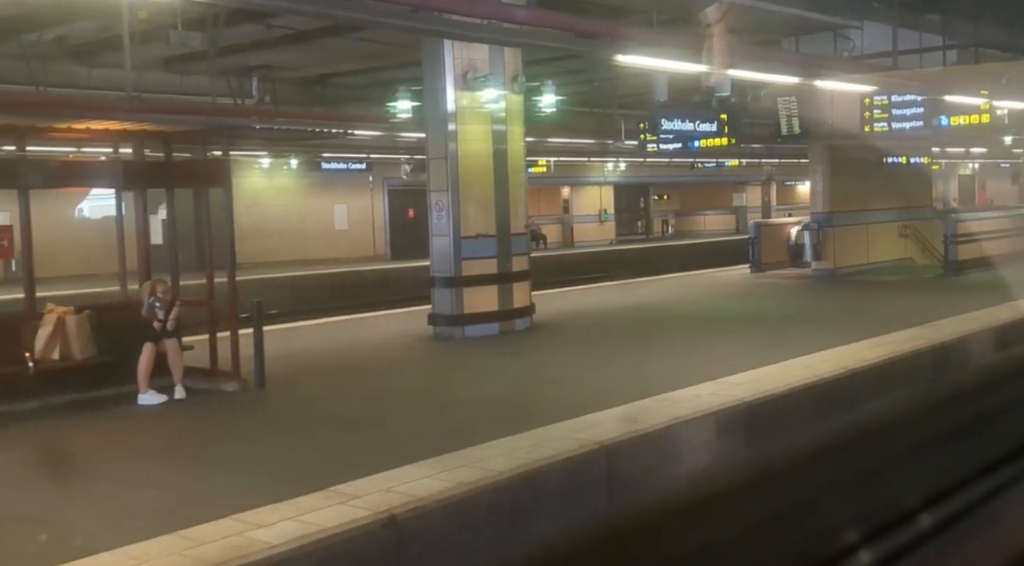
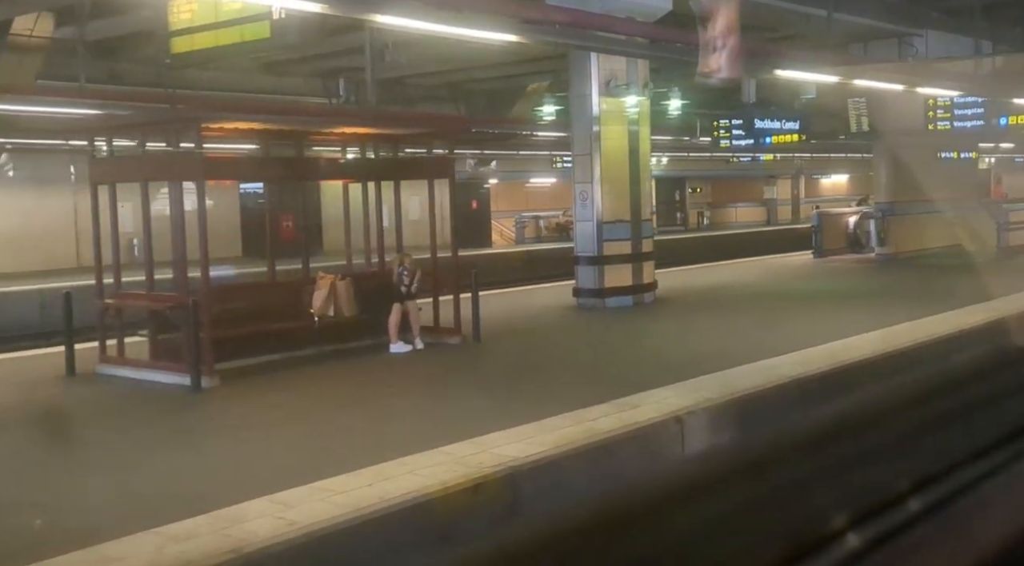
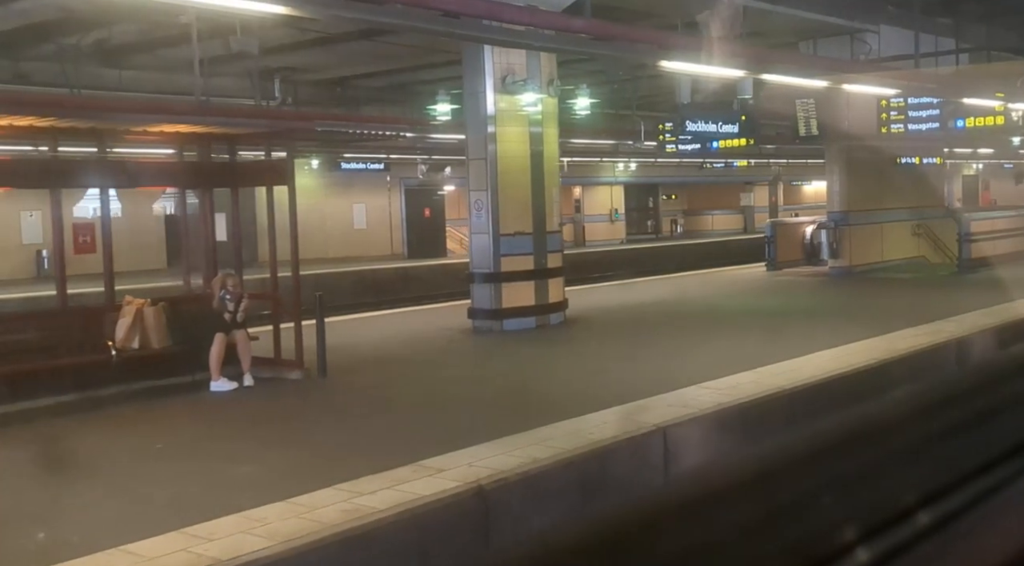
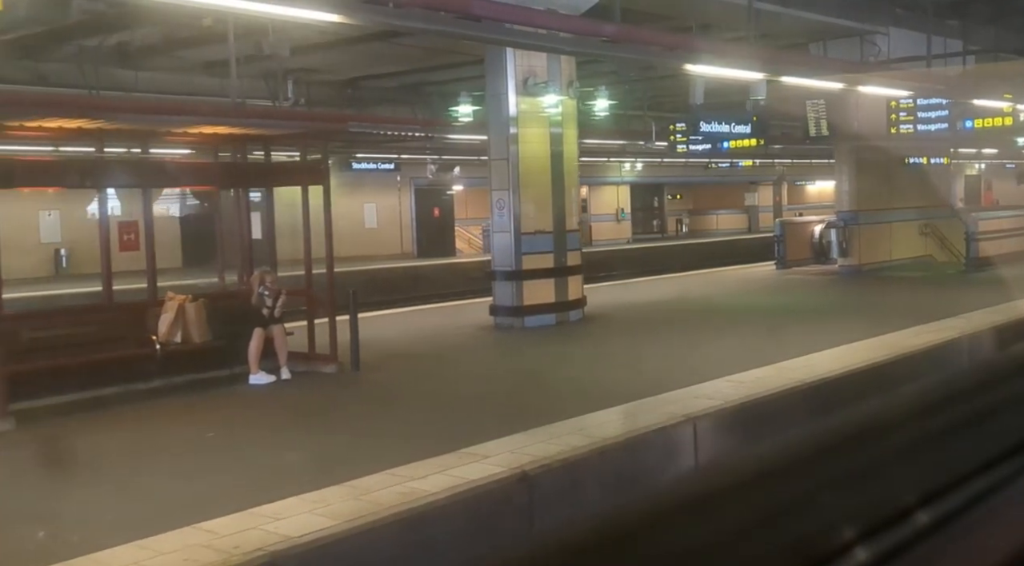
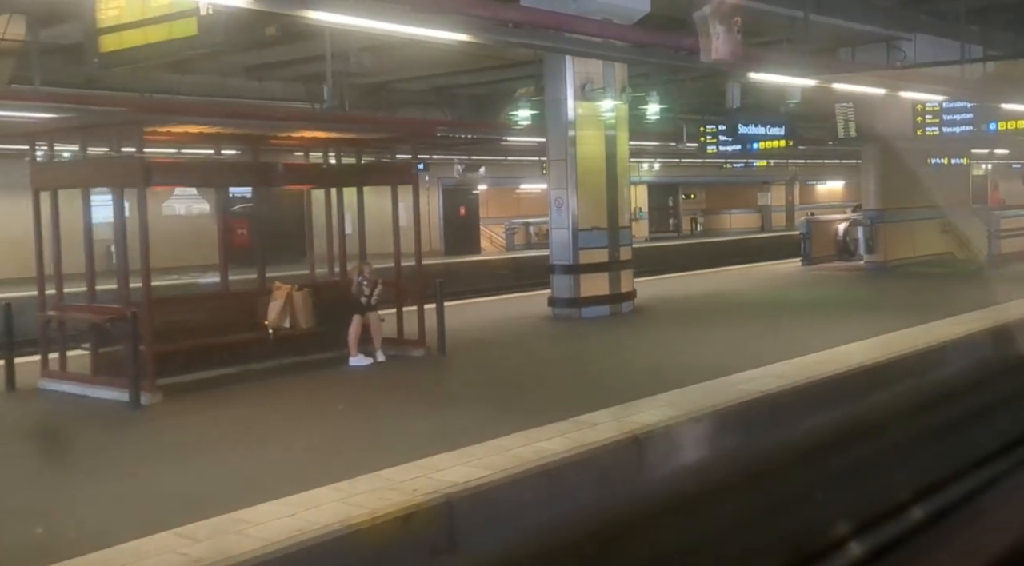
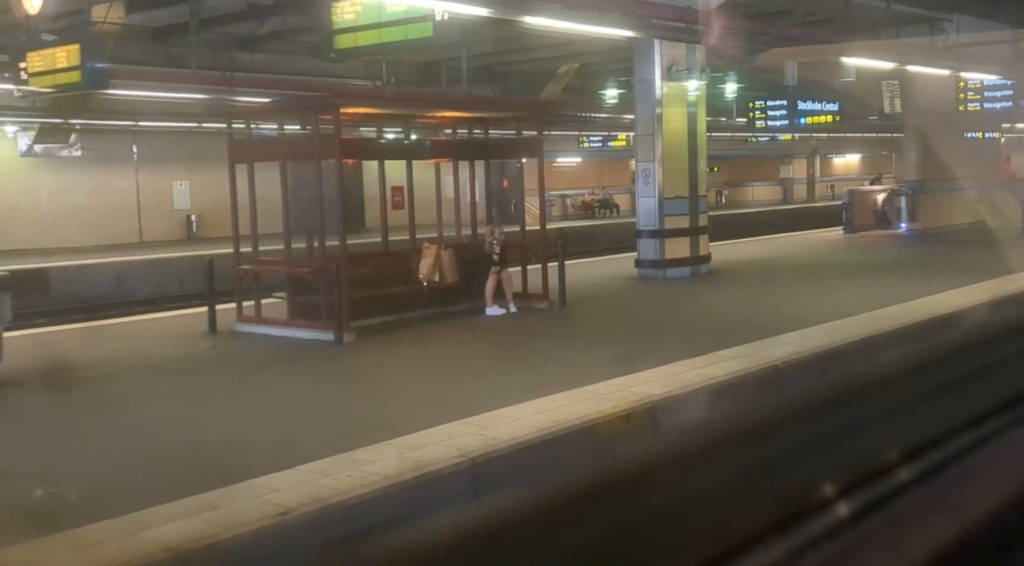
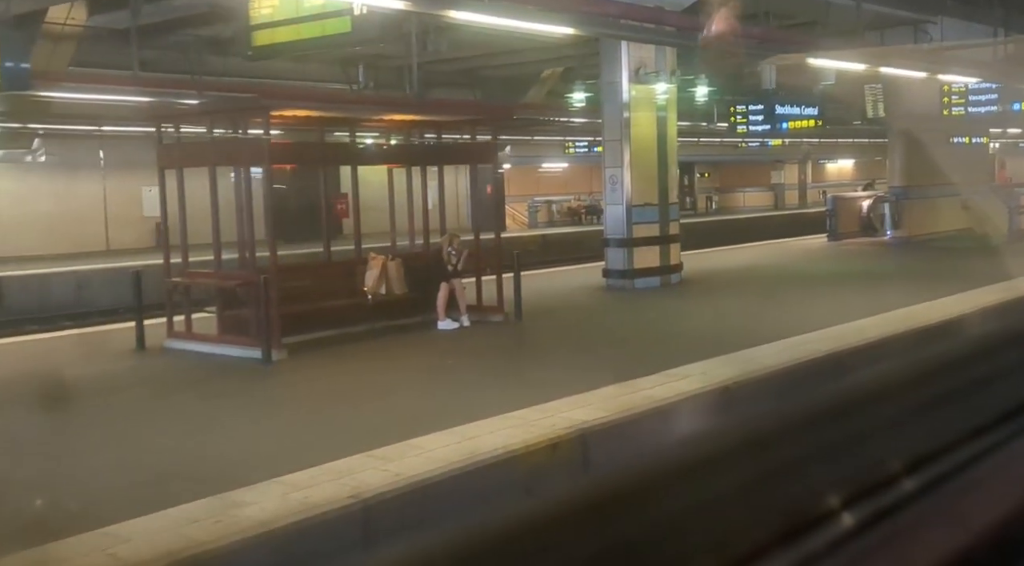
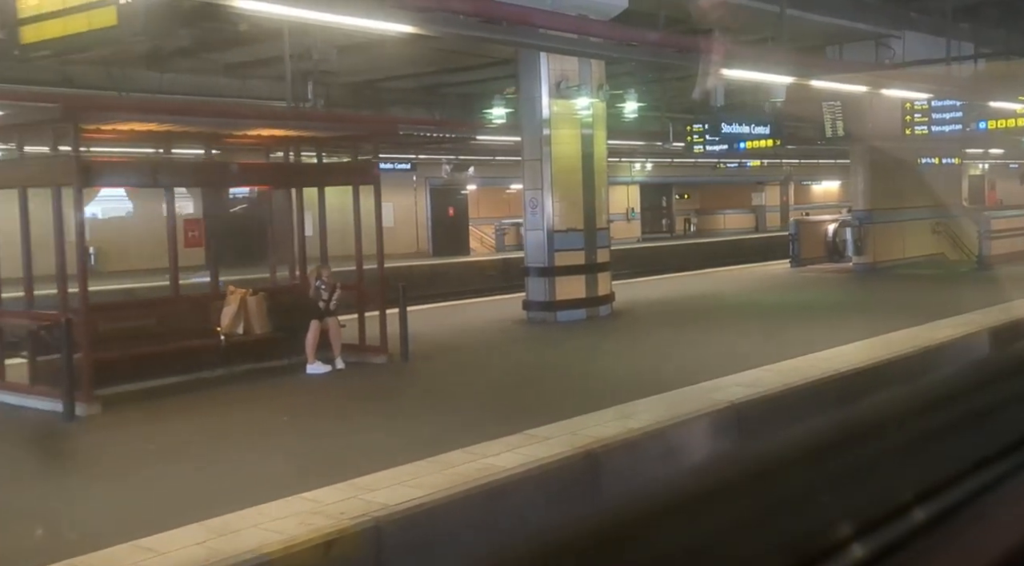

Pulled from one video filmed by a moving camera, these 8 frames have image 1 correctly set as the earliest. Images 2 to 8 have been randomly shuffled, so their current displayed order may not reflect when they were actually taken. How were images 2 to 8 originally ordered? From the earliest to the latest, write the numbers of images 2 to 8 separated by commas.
3, 4, 8, 5, 2, 7, 6
